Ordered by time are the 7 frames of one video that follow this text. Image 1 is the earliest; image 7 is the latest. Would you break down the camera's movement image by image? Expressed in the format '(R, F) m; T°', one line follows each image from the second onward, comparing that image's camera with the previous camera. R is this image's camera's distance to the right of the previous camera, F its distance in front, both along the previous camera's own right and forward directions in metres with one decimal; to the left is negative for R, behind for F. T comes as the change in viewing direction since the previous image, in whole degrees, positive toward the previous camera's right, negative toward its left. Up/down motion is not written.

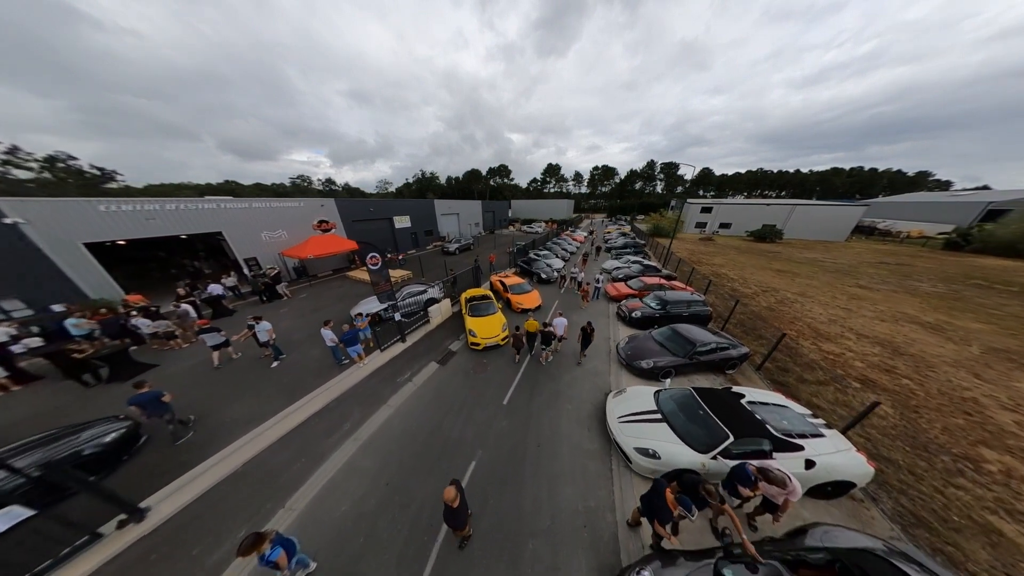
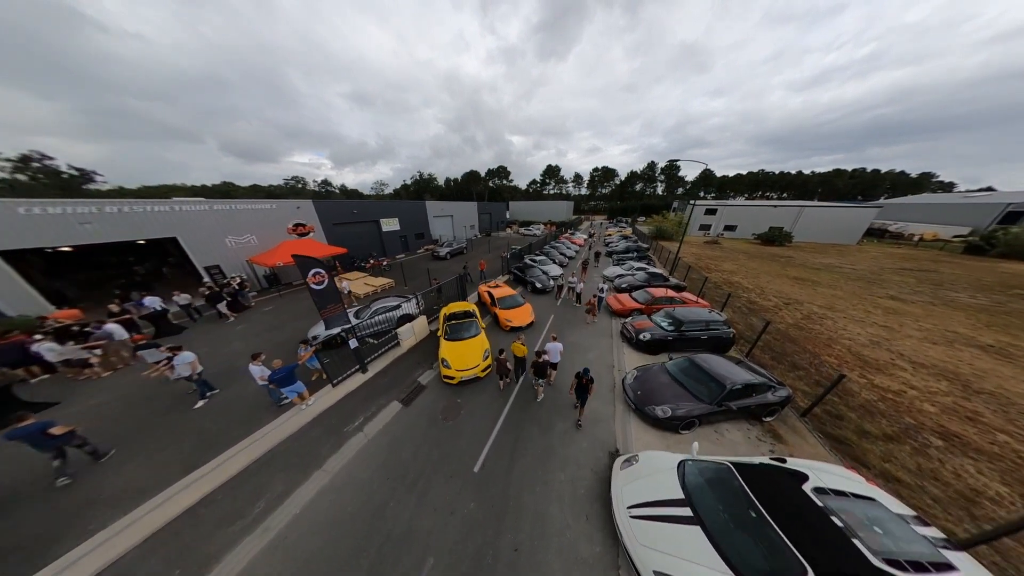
(+0.8, +1.7) m; 0°
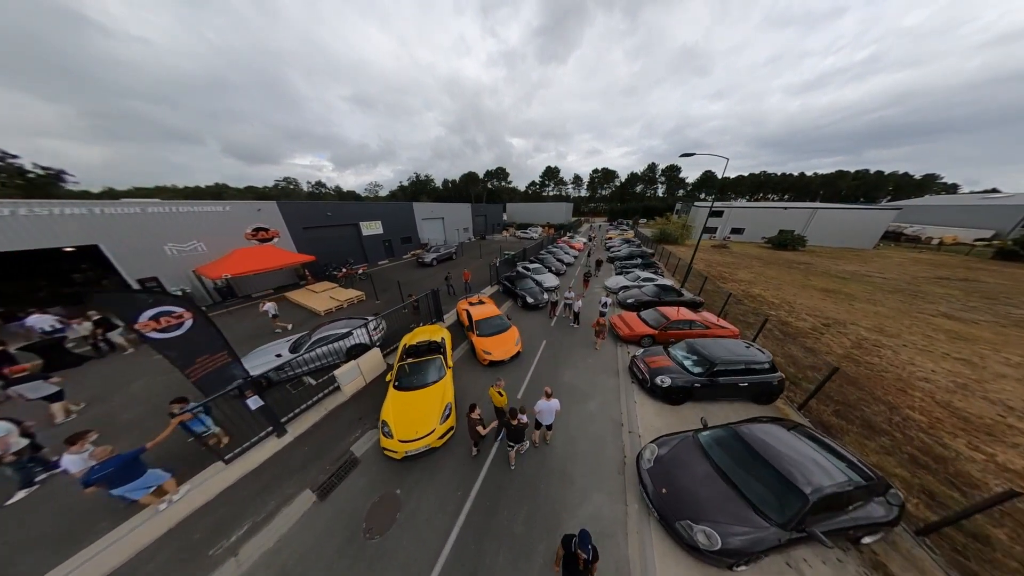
(+1.0, +2.3) m; 0°
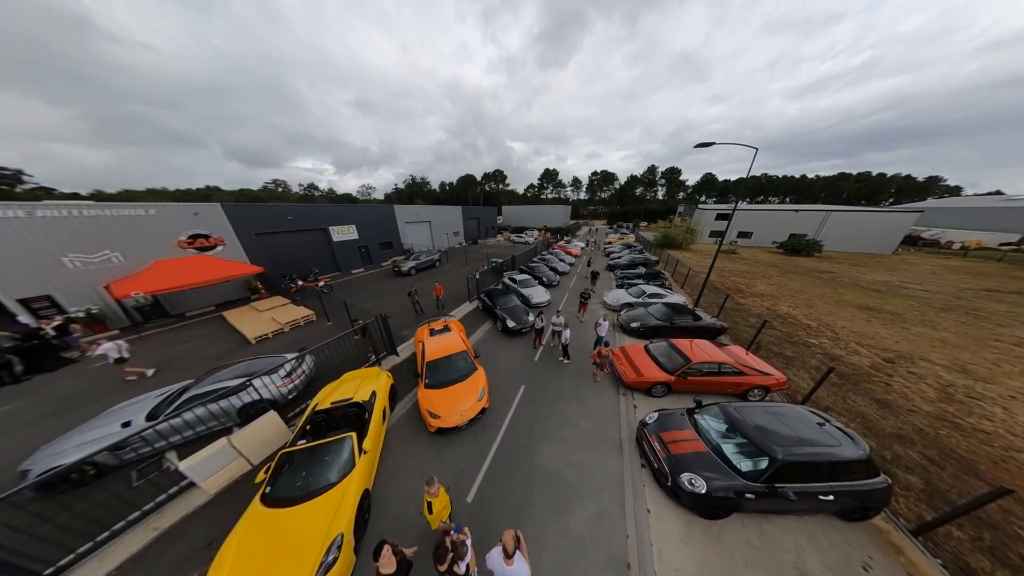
(+1.5, +2.5) m; 0°
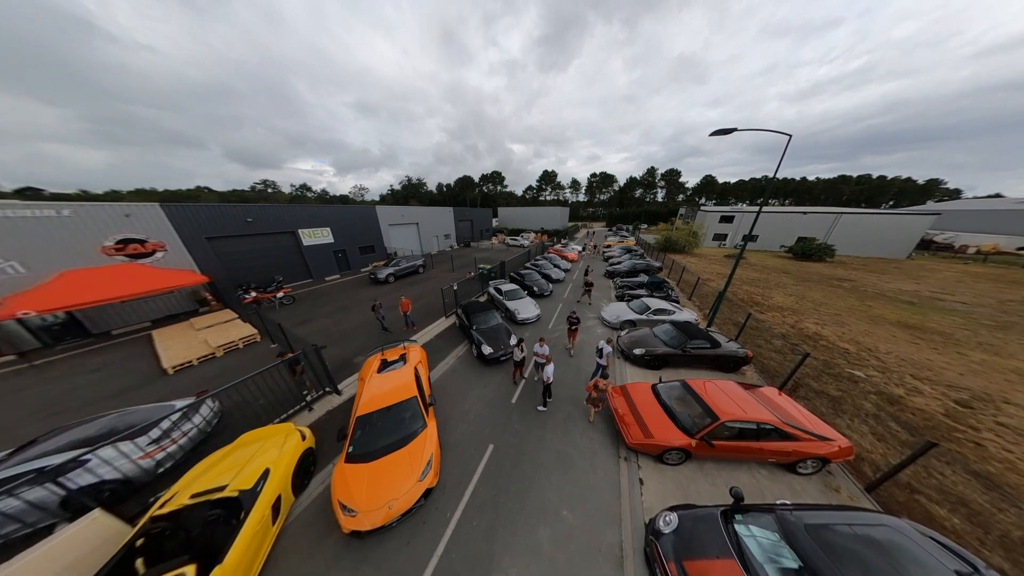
(+1.2, +2.0) m; 0°
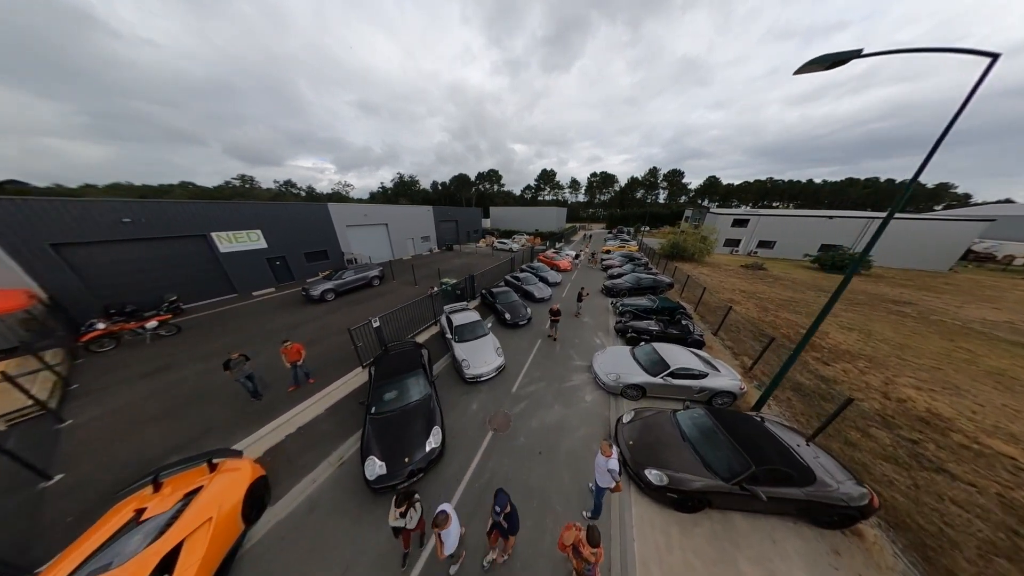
(+2.4, +4.0) m; 0°
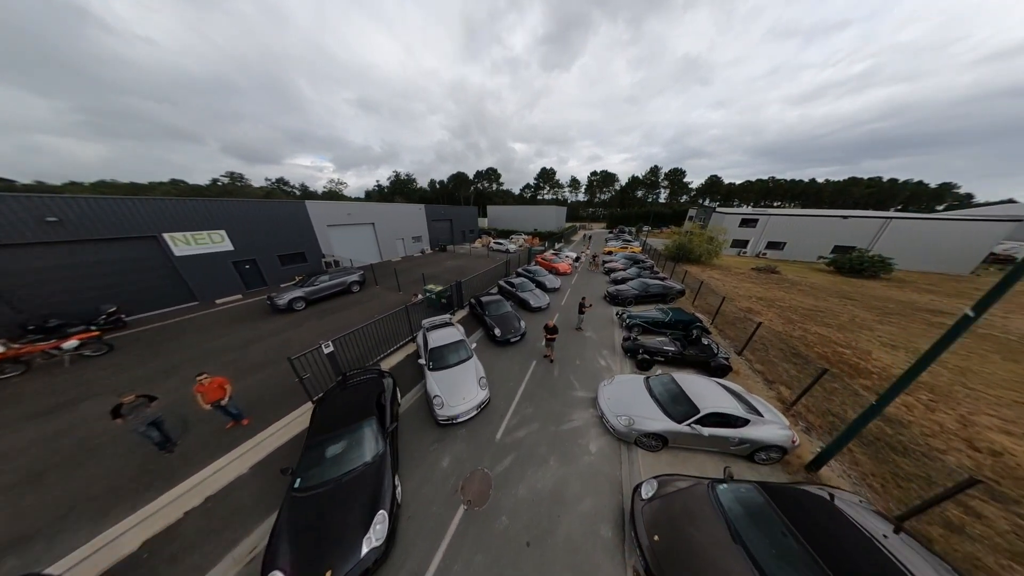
(+0.5, +1.7) m; 0°
